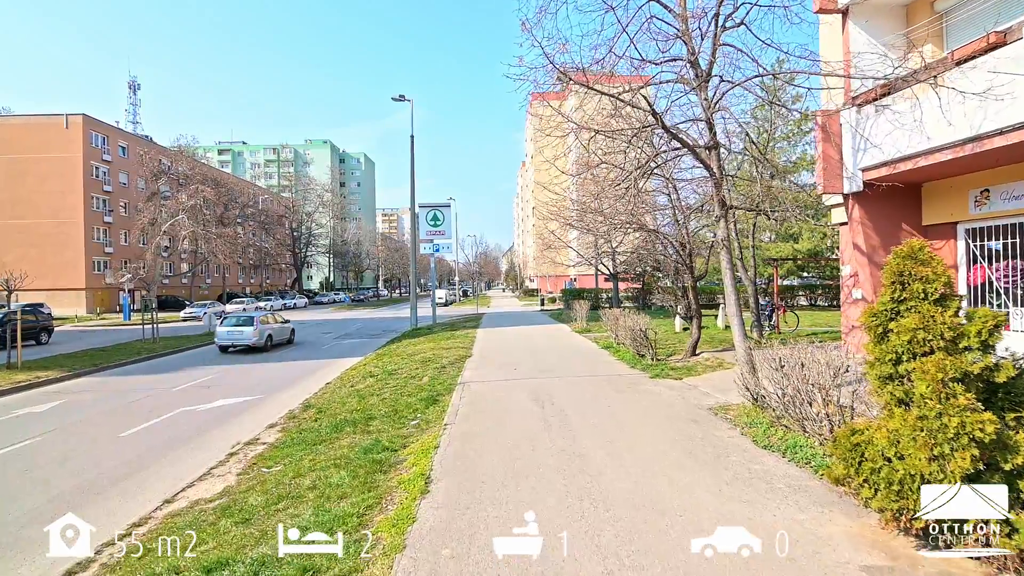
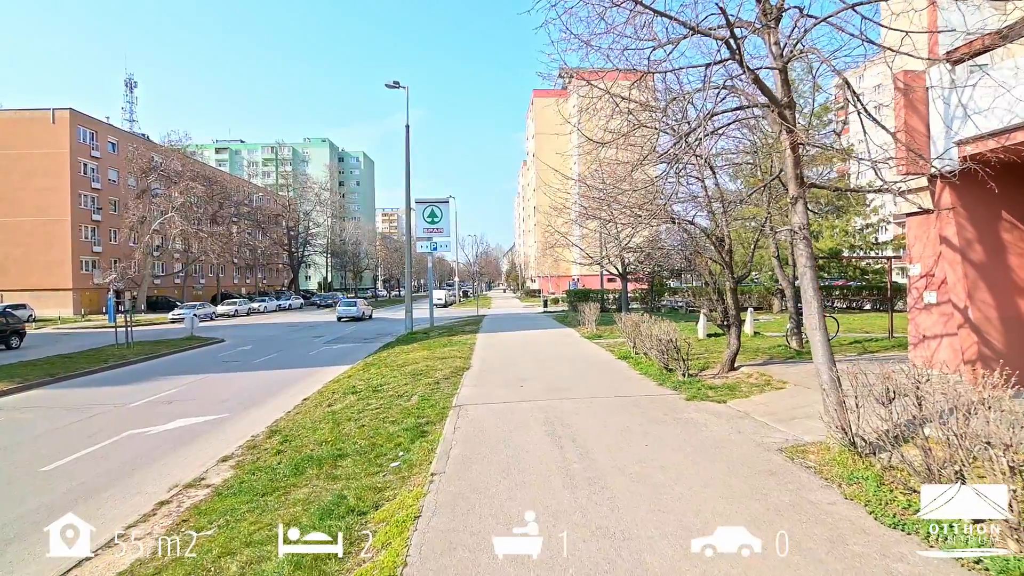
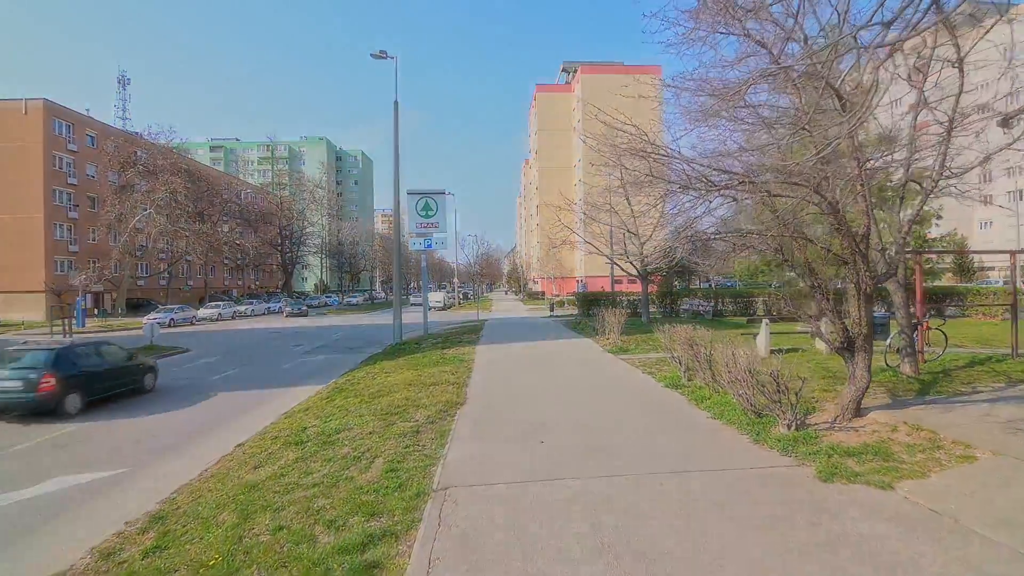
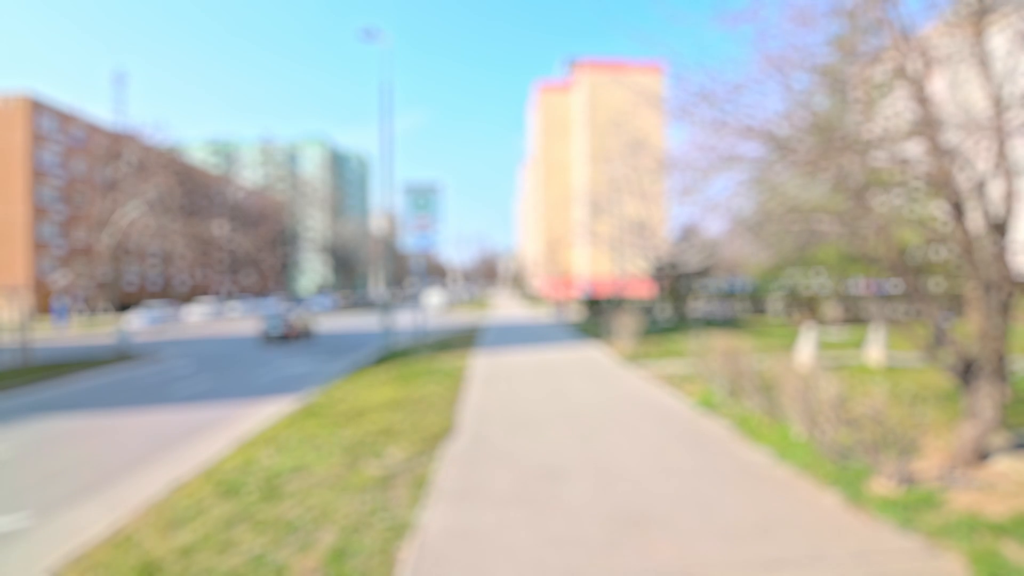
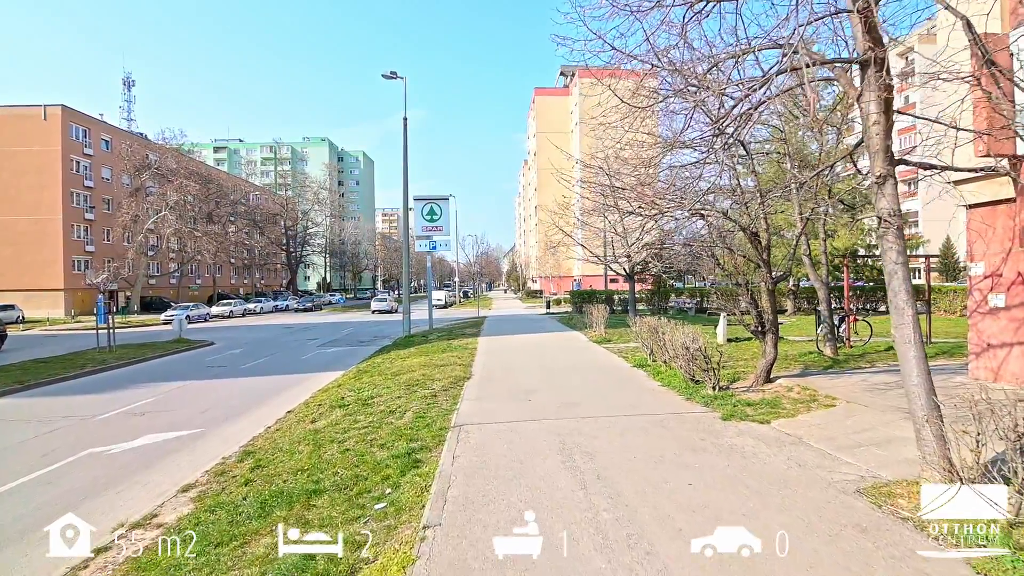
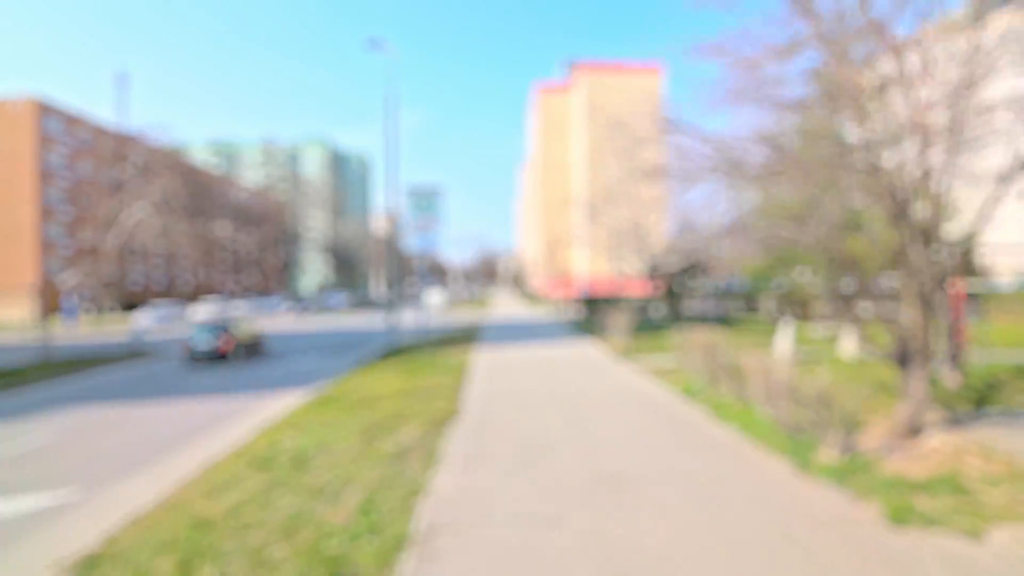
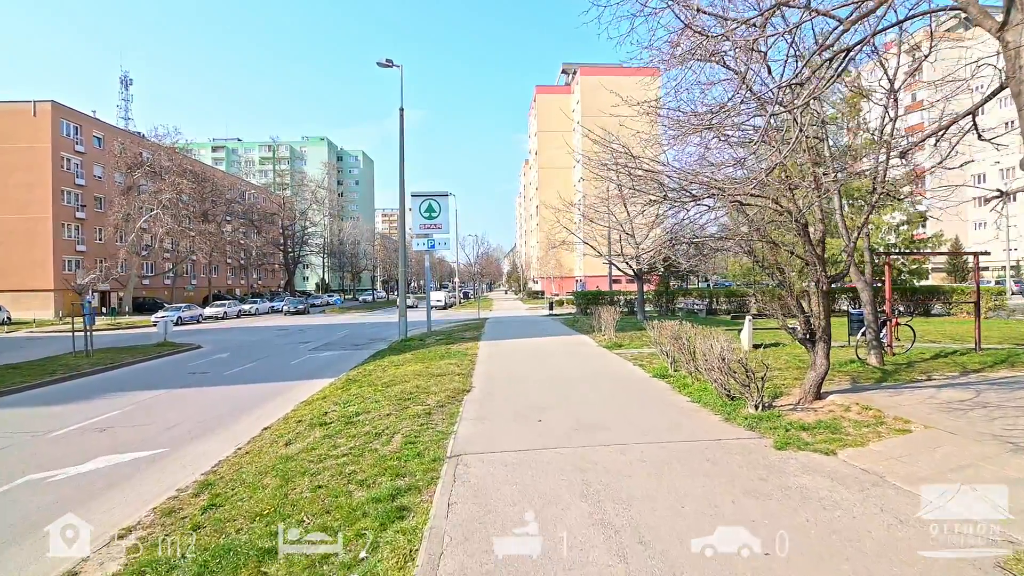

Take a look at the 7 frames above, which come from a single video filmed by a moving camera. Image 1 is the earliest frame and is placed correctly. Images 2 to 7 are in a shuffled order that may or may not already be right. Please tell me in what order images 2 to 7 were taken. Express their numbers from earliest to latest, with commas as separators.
2, 5, 7, 3, 6, 4
